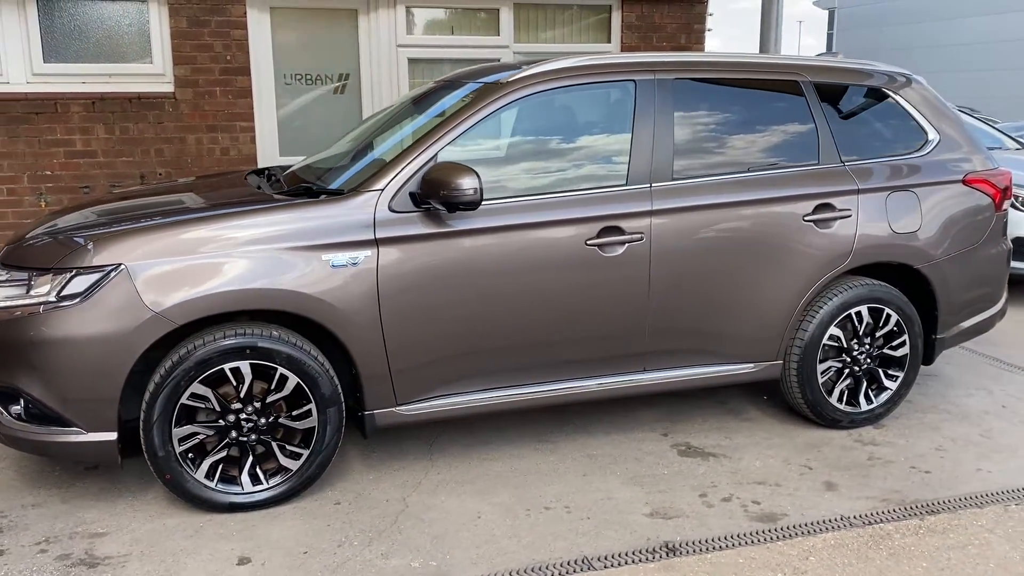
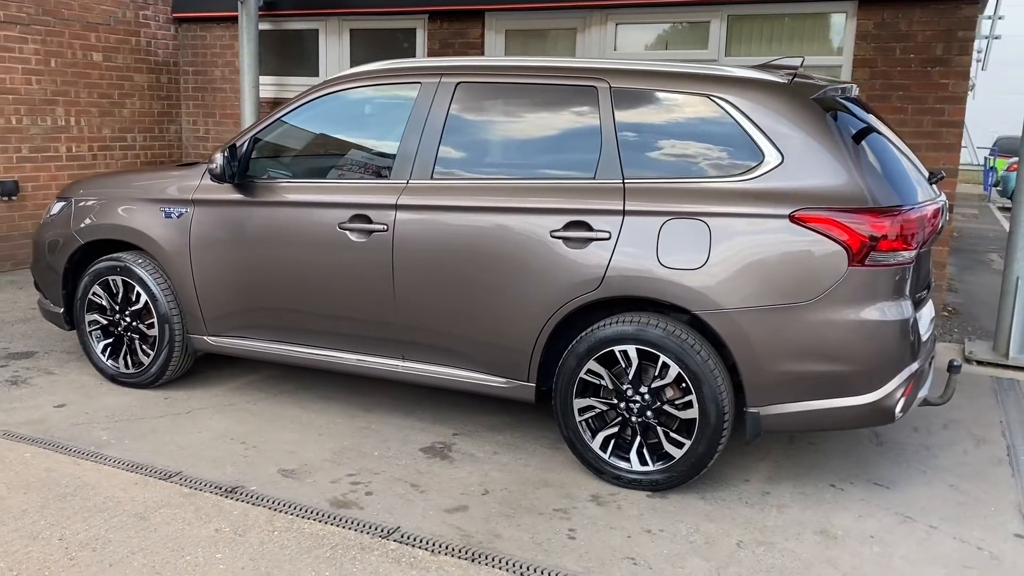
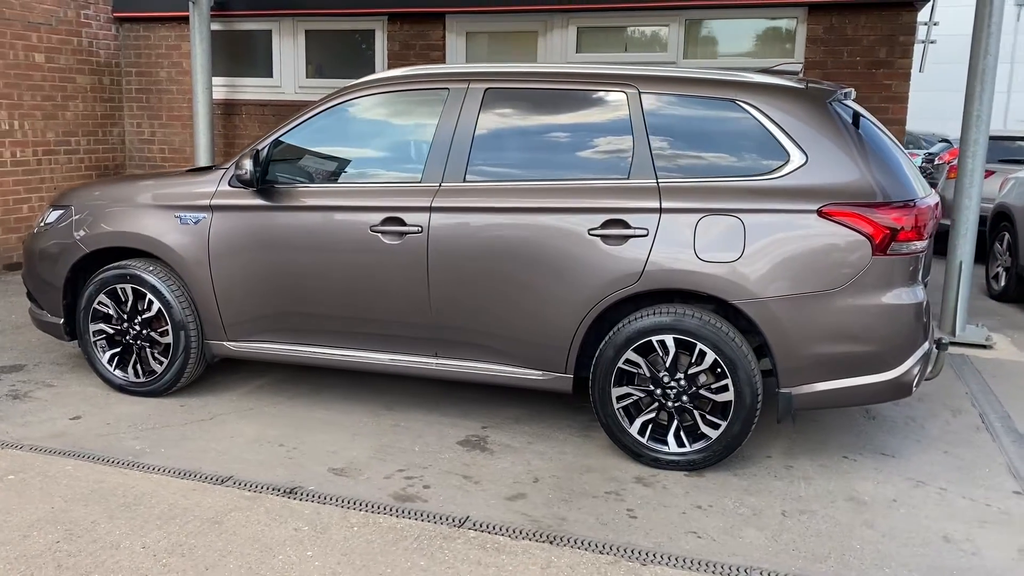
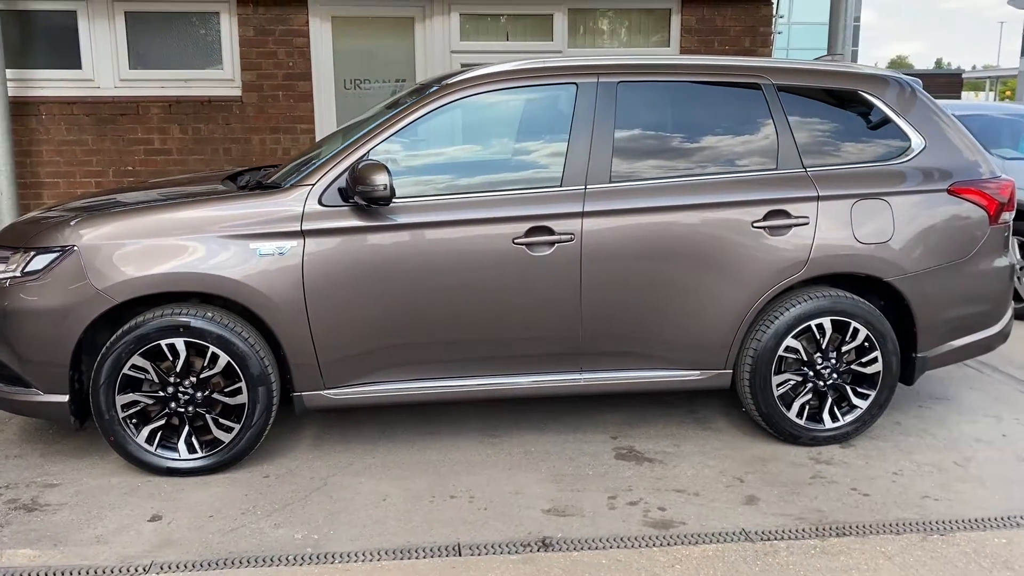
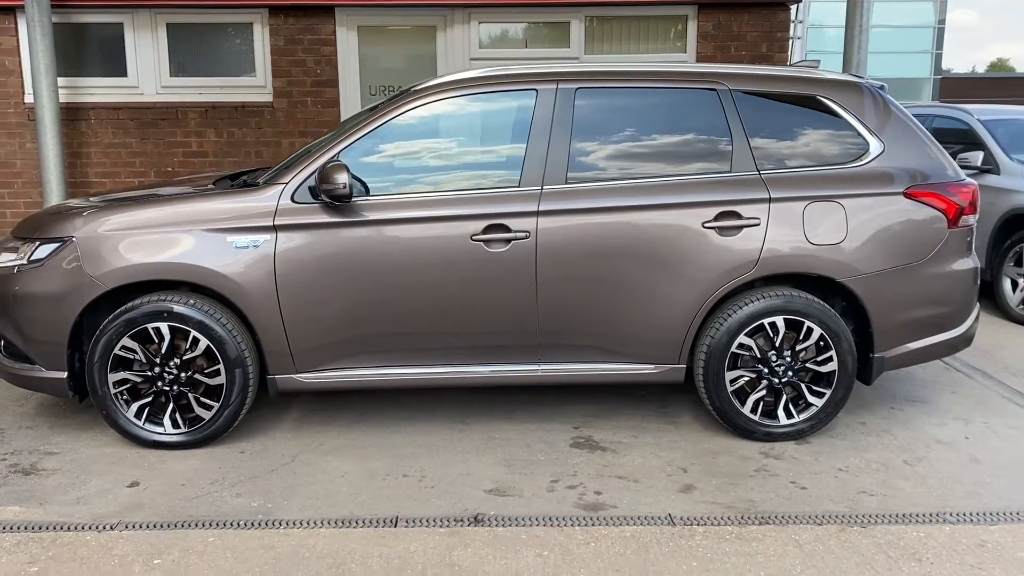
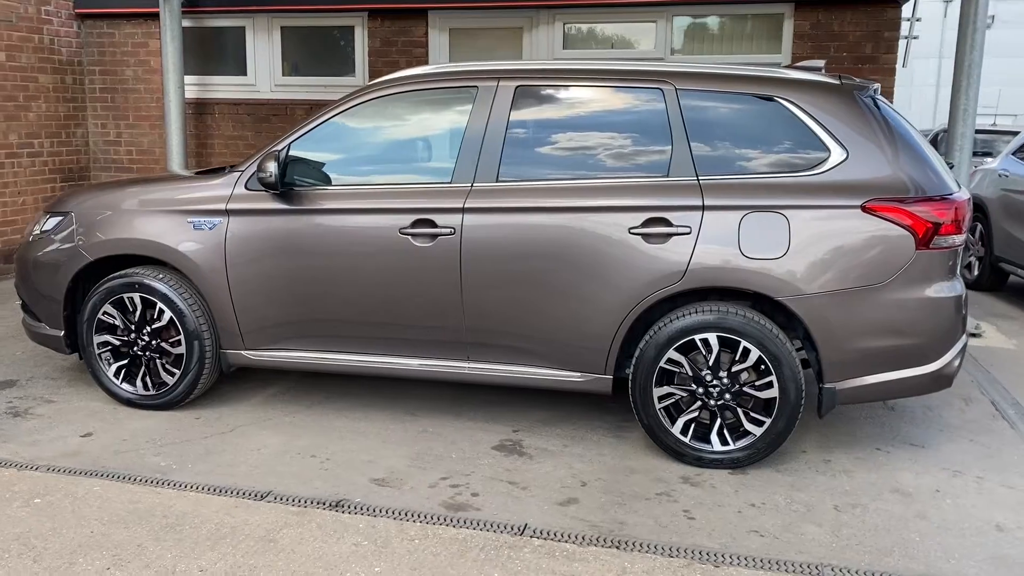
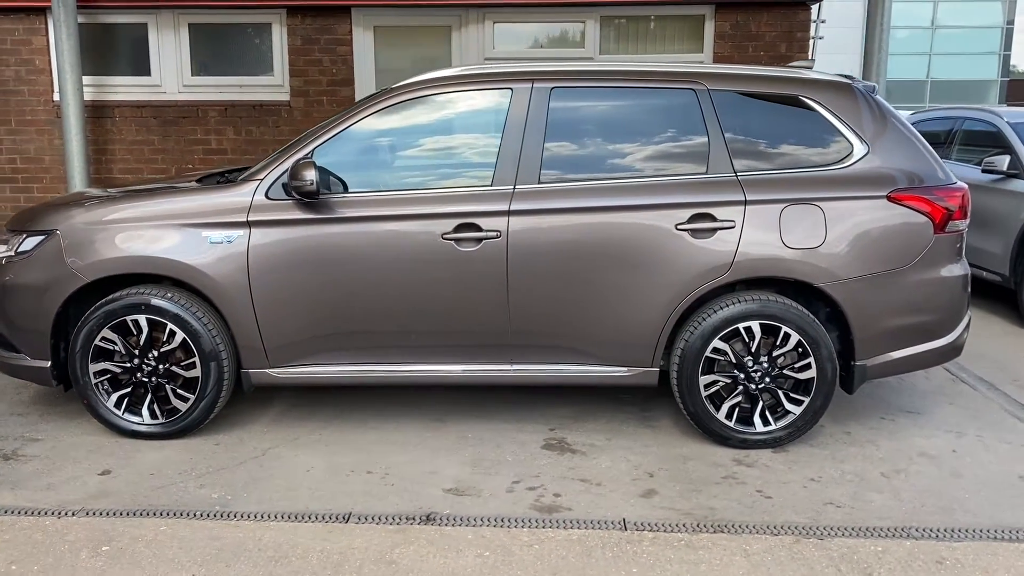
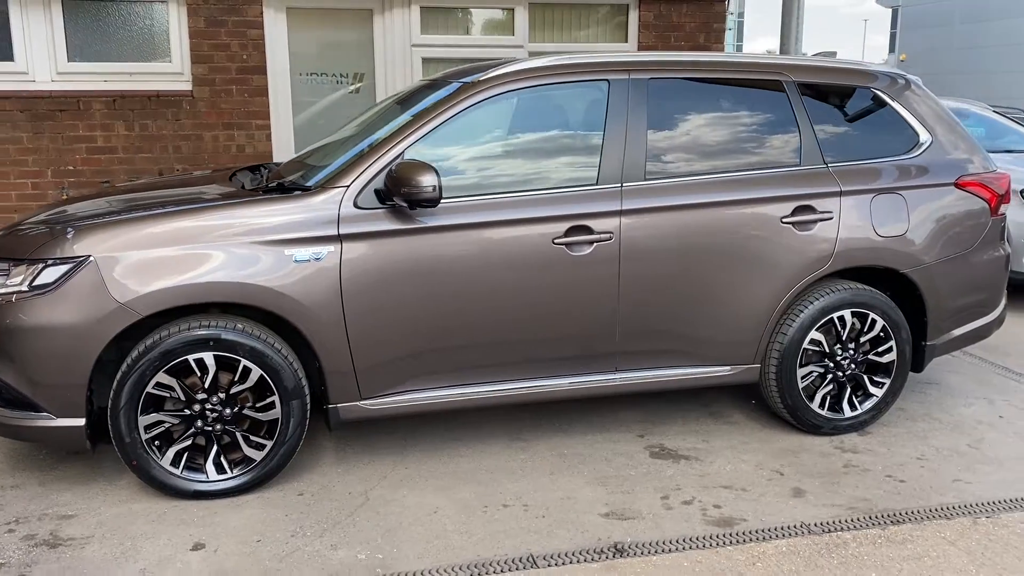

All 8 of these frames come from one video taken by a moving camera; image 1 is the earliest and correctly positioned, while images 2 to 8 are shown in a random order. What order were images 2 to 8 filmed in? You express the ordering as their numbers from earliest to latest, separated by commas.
8, 4, 5, 7, 6, 3, 2
